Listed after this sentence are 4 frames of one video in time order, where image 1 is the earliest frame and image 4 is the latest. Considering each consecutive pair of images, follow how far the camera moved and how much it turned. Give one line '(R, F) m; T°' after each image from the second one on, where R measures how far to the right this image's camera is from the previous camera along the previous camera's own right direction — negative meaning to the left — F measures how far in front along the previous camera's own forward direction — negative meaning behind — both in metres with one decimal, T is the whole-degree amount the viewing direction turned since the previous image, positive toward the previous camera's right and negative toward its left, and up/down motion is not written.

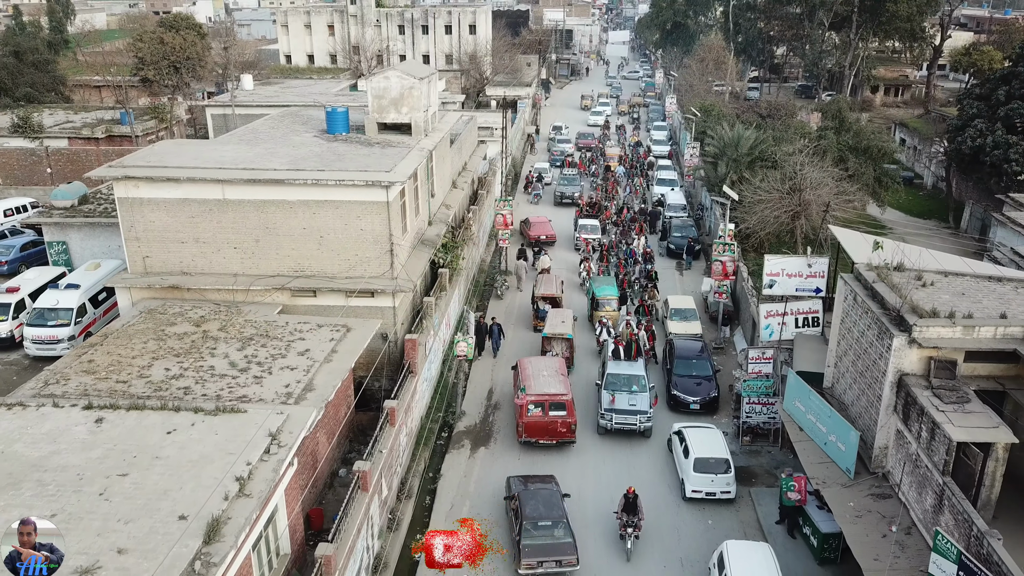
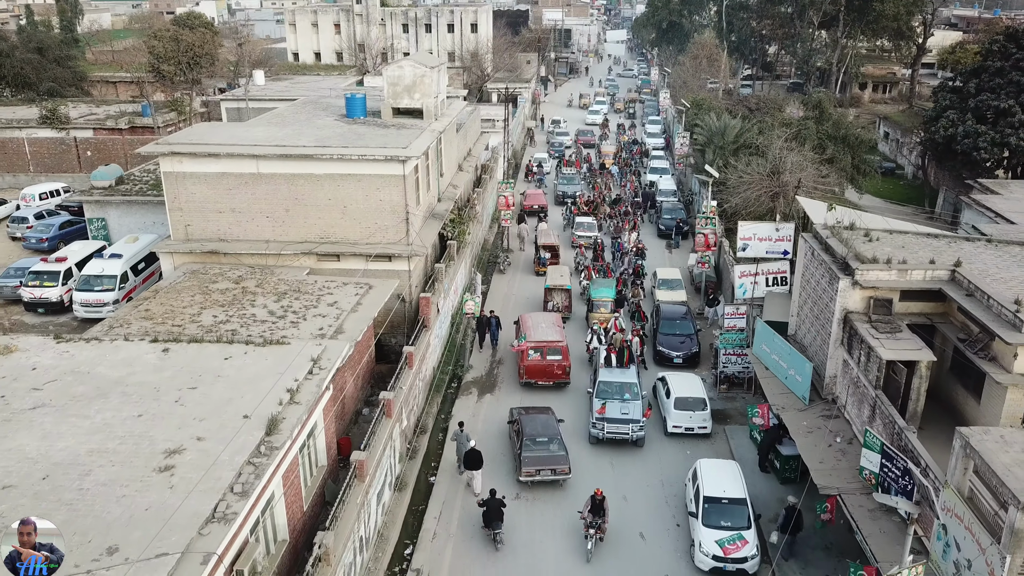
(-0.1, -2.3) m; 0°
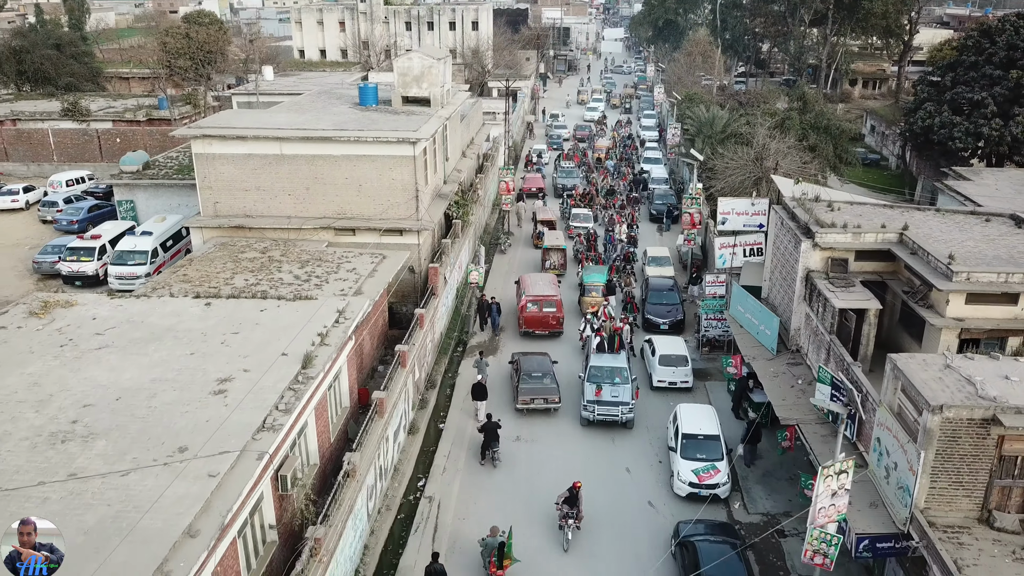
(0.0, -2.0) m; 0°
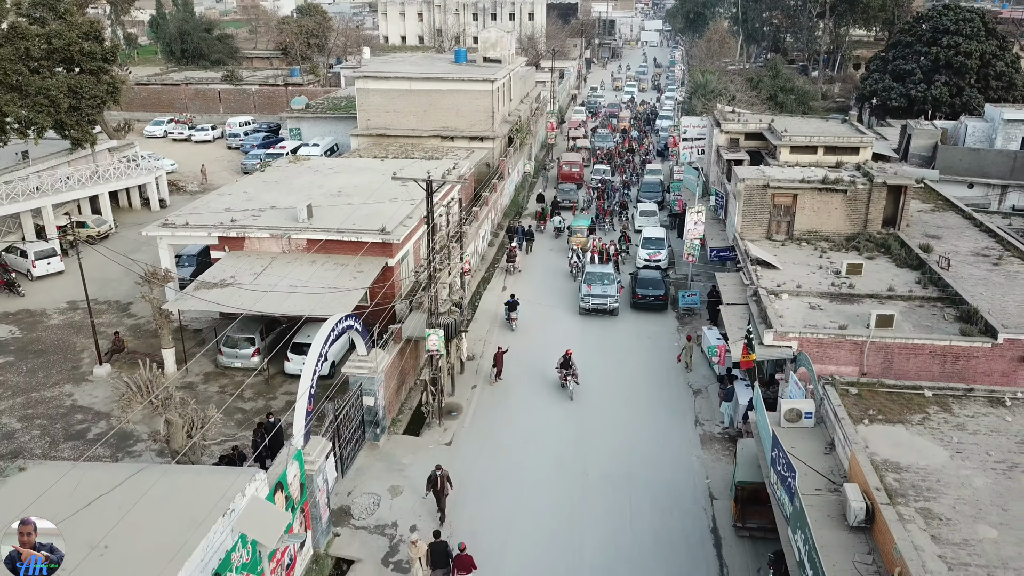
(+0.5, -13.7) m; -3°
